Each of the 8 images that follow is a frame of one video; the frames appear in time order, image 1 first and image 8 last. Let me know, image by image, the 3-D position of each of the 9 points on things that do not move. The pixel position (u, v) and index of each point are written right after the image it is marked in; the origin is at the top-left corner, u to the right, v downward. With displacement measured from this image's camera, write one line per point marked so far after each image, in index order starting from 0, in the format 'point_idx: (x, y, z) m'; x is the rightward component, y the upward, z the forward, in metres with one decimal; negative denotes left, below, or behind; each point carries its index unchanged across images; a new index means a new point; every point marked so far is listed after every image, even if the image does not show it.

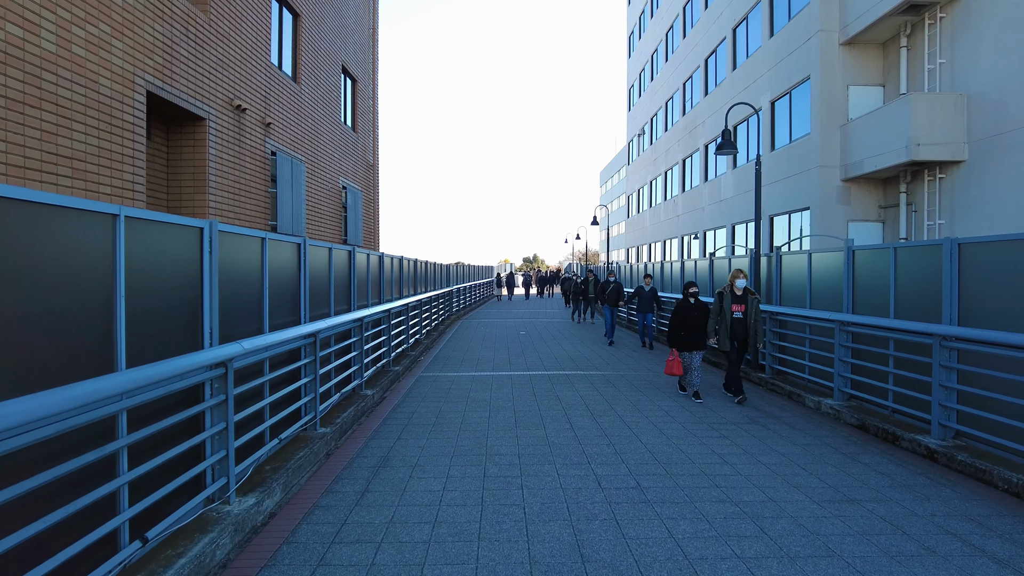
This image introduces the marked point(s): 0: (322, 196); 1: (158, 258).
0: (-5.1, +2.5, +15.8) m
1: (-2.5, +0.2, +4.1) m
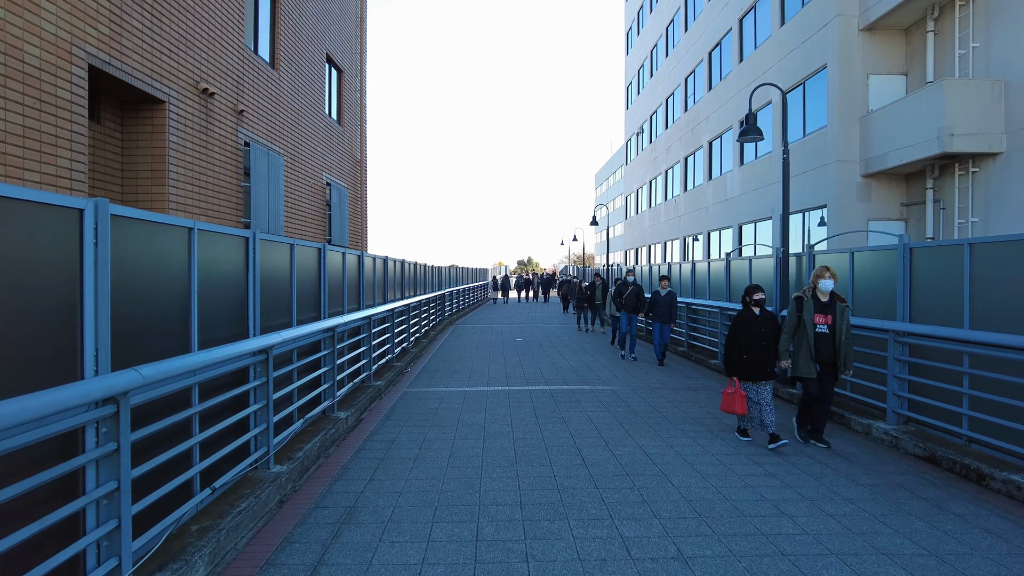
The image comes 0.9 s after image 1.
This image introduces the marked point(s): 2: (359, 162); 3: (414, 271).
0: (-5.2, +2.4, +14.7) m
1: (-2.5, +0.2, +3.0) m
2: (-5.1, +4.1, +19.4) m
3: (-2.7, +0.5, +16.8) m
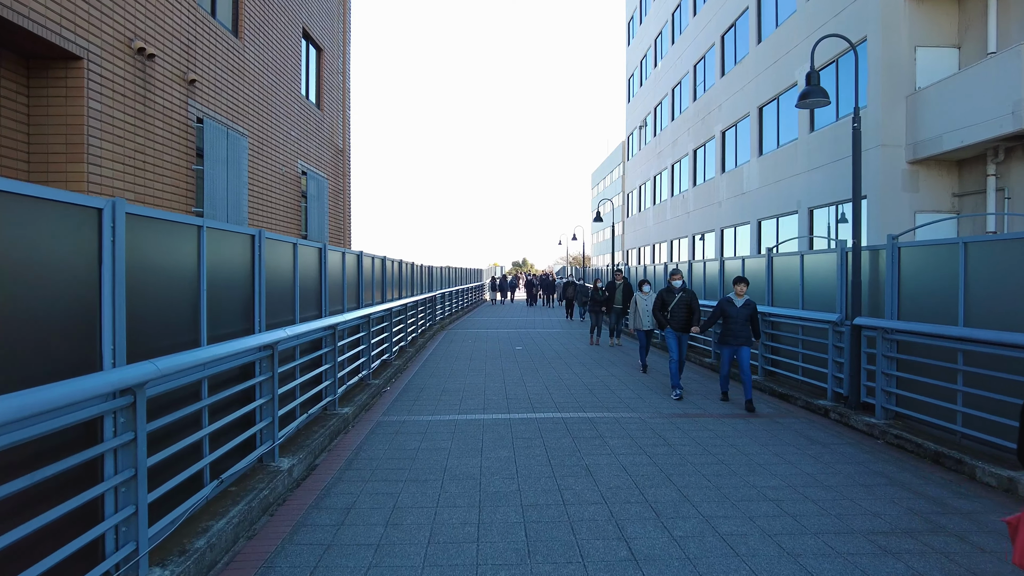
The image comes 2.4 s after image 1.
0: (-5.2, +2.3, +13.0) m
1: (-2.4, +0.2, +1.3) m
2: (-5.1, +4.1, +17.7) m
3: (-2.7, +0.4, +15.1) m
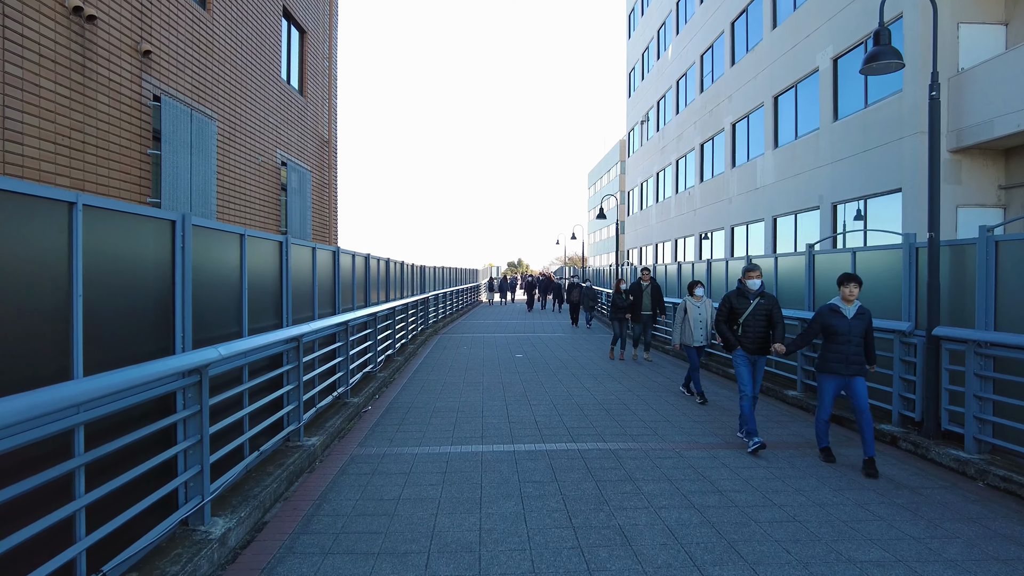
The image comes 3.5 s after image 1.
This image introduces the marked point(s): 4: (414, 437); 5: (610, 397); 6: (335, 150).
0: (-5.2, +2.3, +11.7) m
1: (-2.3, +0.2, +0.1) m
2: (-5.2, +4.0, +16.5) m
3: (-2.8, +0.4, +13.9) m
4: (-1.0, -1.5, +6.0) m
5: (+1.2, -1.4, +7.6) m
6: (-5.2, +3.9, +17.1) m
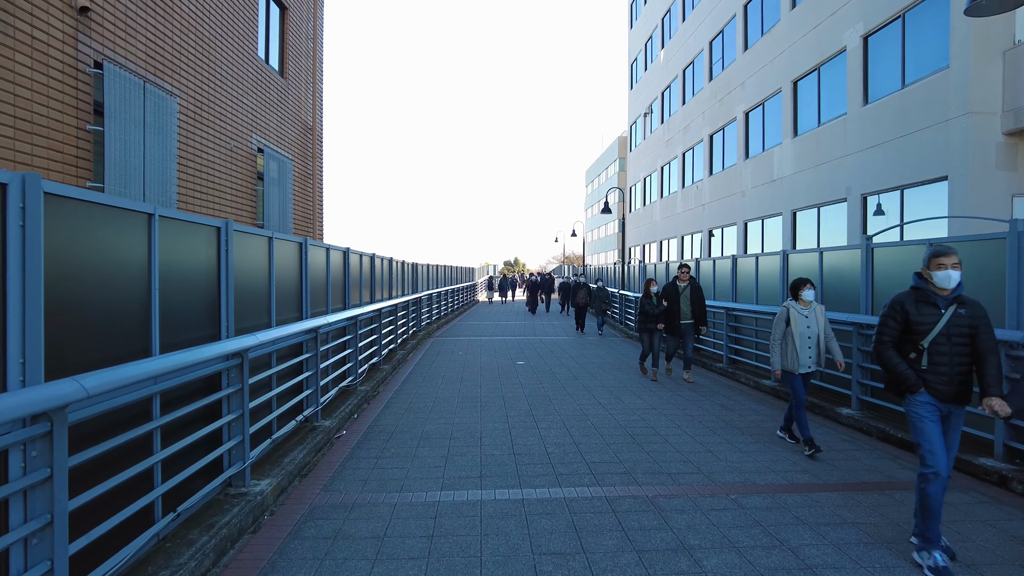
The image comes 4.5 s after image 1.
0: (-5.2, +2.3, +10.5) m
1: (-2.2, +0.2, -1.1) m
2: (-5.2, +4.0, +15.2) m
3: (-2.8, +0.4, +12.7) m
4: (-0.9, -1.5, +4.8) m
5: (+1.3, -1.4, +6.4) m
6: (-5.2, +4.0, +15.8) m
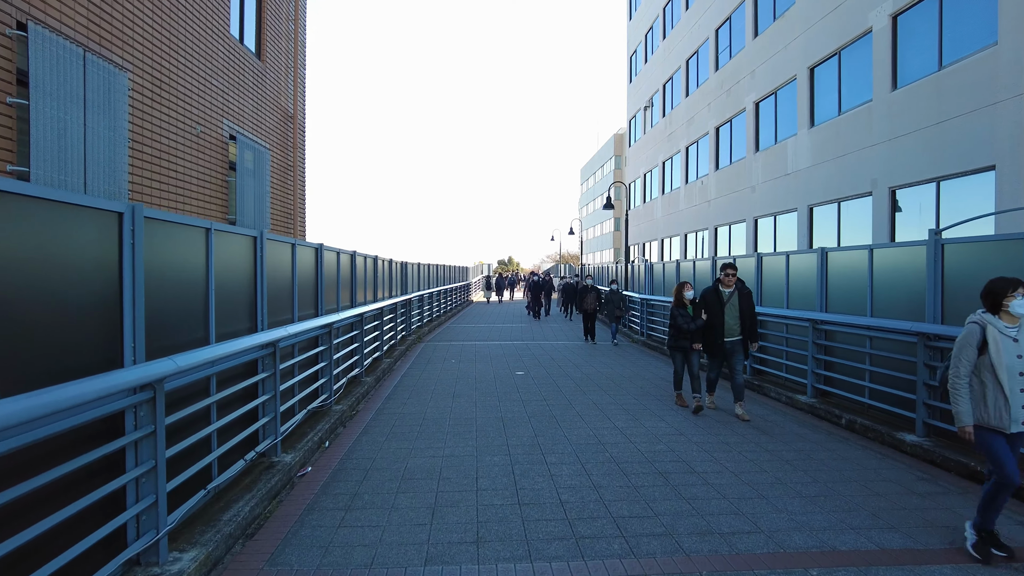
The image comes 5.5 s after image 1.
0: (-5.2, +2.3, +9.4) m
1: (-2.1, +0.1, -2.2) m
2: (-5.3, +4.0, +14.1) m
3: (-2.8, +0.4, +11.6) m
4: (-0.9, -1.6, +3.8) m
5: (+1.3, -1.4, +5.3) m
6: (-5.3, +3.9, +14.7) m
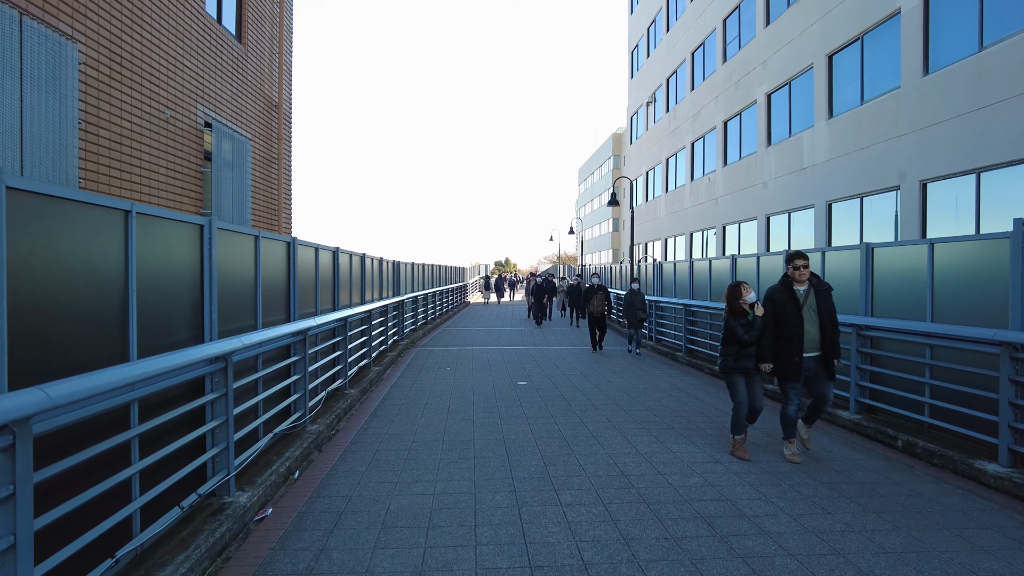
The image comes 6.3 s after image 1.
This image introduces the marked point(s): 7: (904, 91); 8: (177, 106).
0: (-5.2, +2.3, +8.5) m
1: (-2.0, +0.1, -3.1) m
2: (-5.3, +4.0, +13.2) m
3: (-2.8, +0.4, +10.7) m
4: (-0.8, -1.6, +2.8) m
5: (+1.3, -1.4, +4.4) m
6: (-5.3, +3.9, +13.8) m
7: (+7.3, +3.7, +11.1) m
8: (-5.3, +2.9, +9.4) m
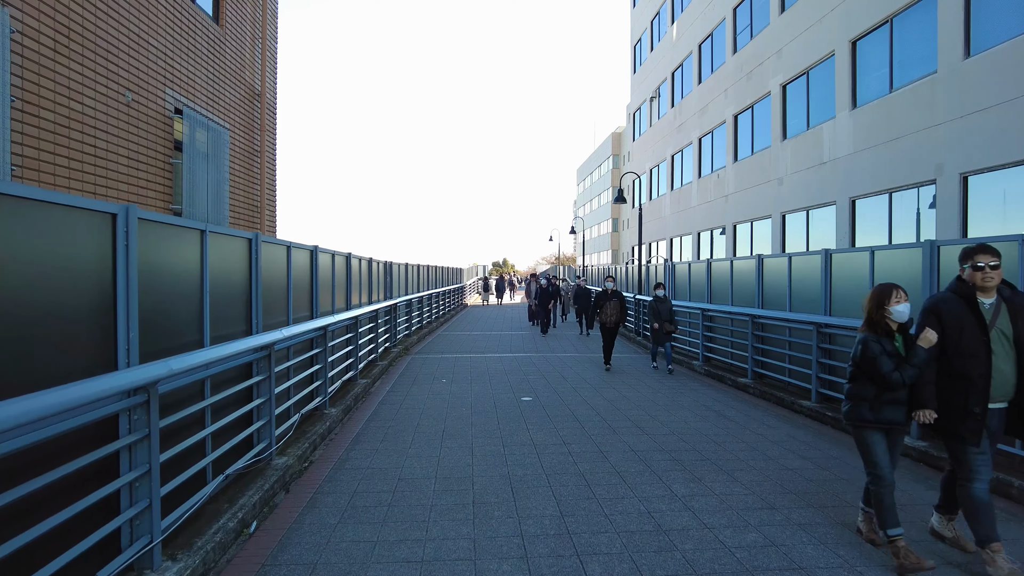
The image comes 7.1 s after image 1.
0: (-5.2, +2.2, +7.5) m
1: (-1.9, +0.1, -4.0) m
2: (-5.3, +3.9, +12.2) m
3: (-2.8, +0.3, +9.7) m
4: (-0.8, -1.6, +1.9) m
5: (+1.4, -1.5, +3.5) m
6: (-5.2, +3.9, +12.8) m
7: (+7.3, +3.6, +10.1) m
8: (-5.2, +2.8, +8.4) m
